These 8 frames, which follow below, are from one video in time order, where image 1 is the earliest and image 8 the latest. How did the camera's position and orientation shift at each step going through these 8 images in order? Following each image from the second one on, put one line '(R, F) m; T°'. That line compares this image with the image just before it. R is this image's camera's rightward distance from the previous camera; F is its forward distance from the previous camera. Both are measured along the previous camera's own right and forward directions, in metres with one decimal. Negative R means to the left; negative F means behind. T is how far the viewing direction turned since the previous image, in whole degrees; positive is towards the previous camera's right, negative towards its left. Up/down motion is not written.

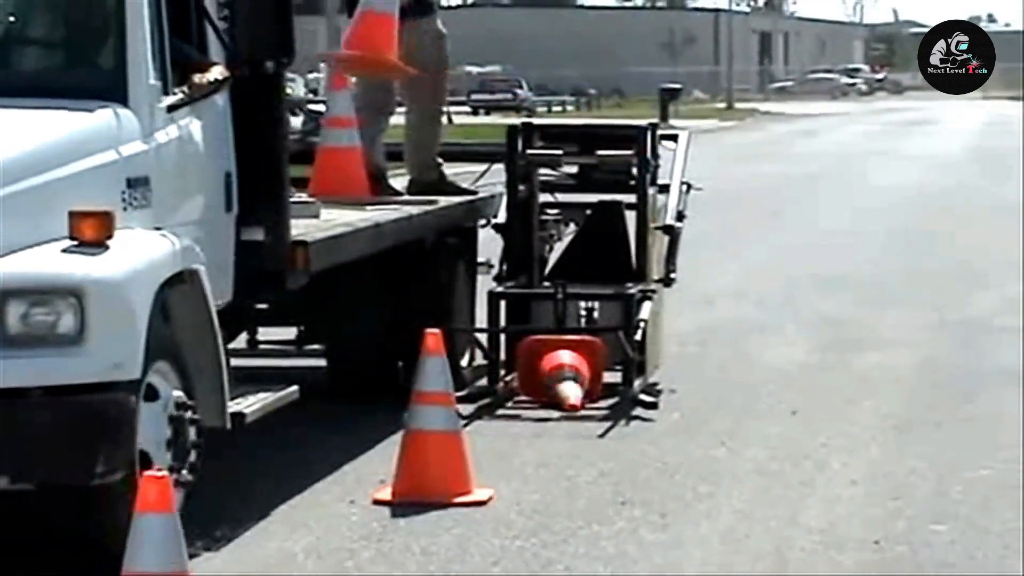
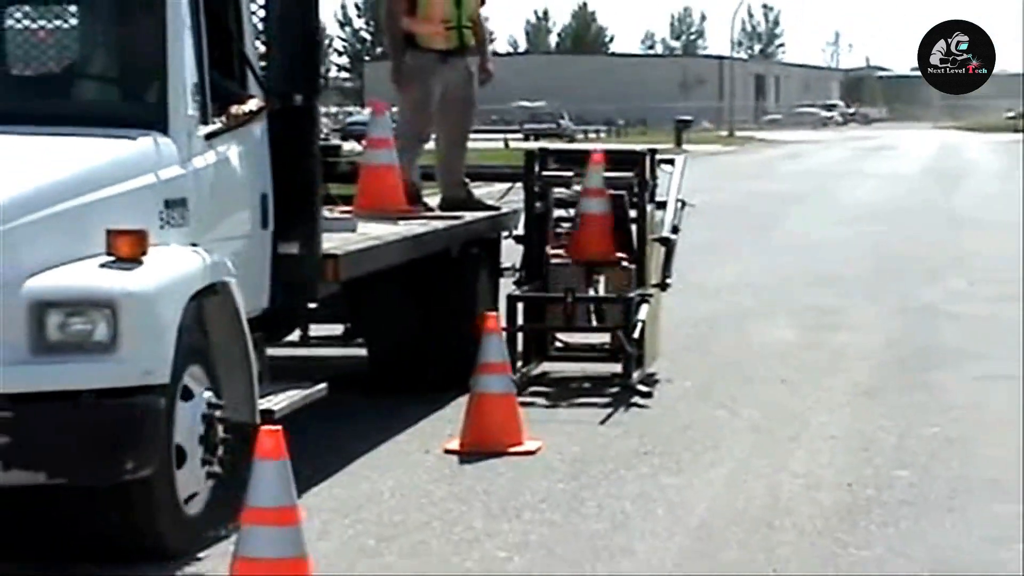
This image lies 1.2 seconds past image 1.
(+0.1, -0.5) m; -1°
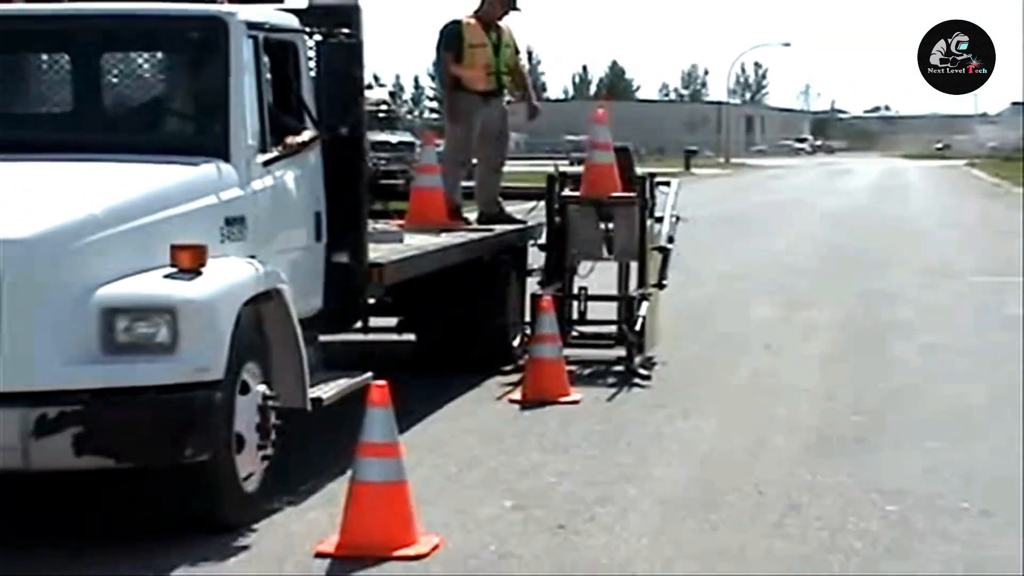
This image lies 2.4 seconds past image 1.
(0.0, -1.0) m; 0°
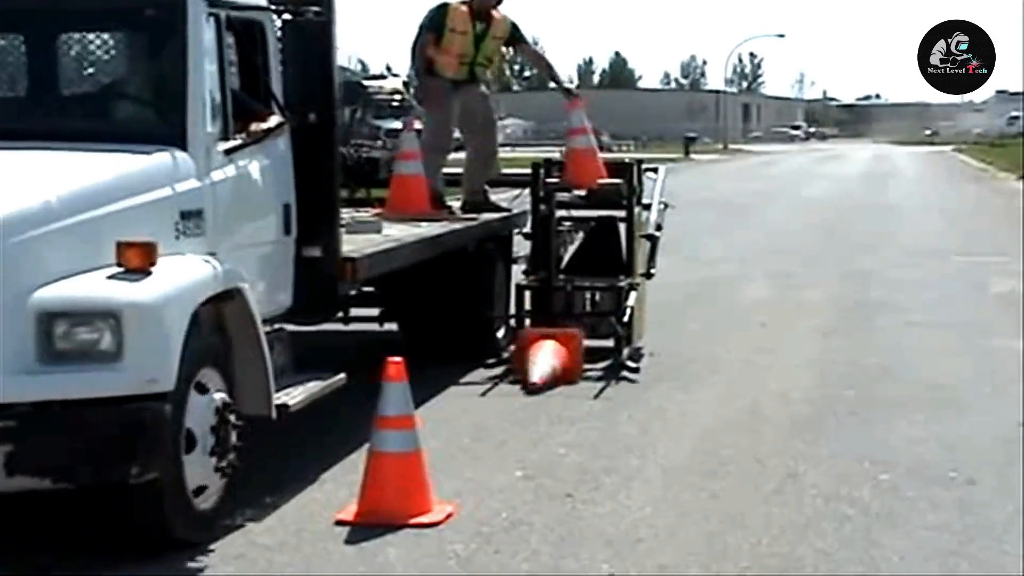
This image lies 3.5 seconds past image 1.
(0.0, +0.5) m; 0°
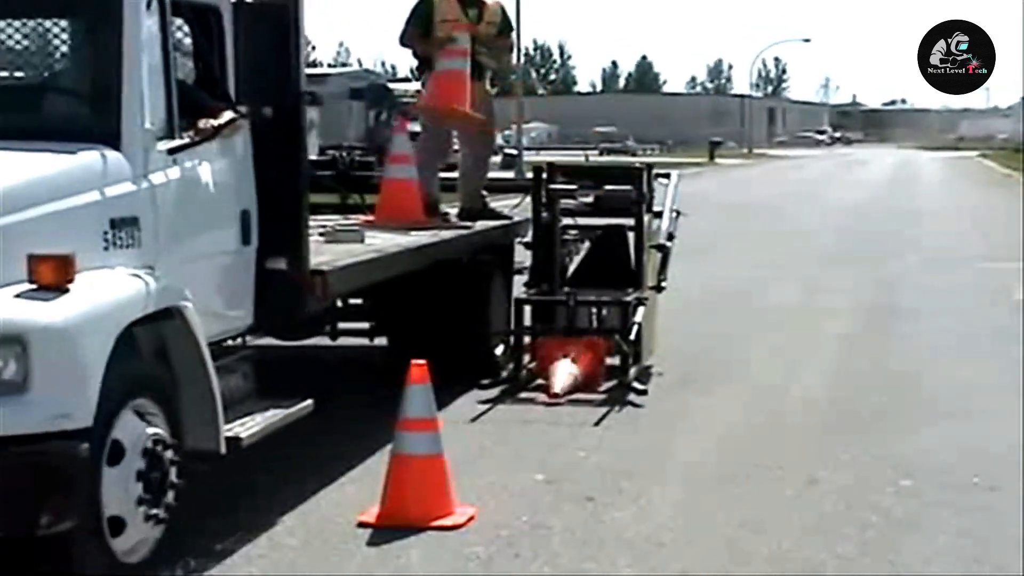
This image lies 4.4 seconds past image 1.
(+0.1, +0.8) m; -1°
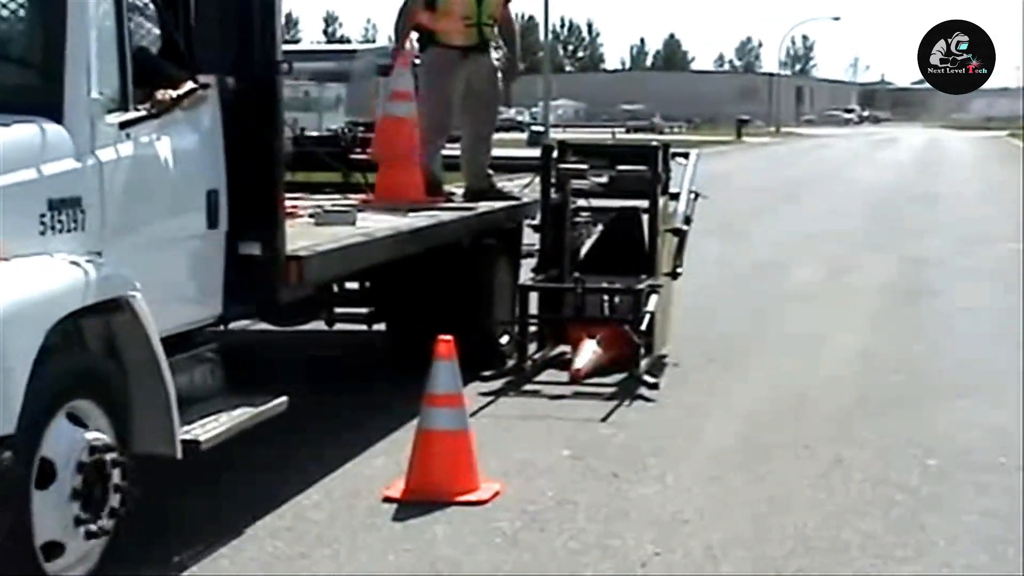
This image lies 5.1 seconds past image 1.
(+0.1, +0.6) m; -1°
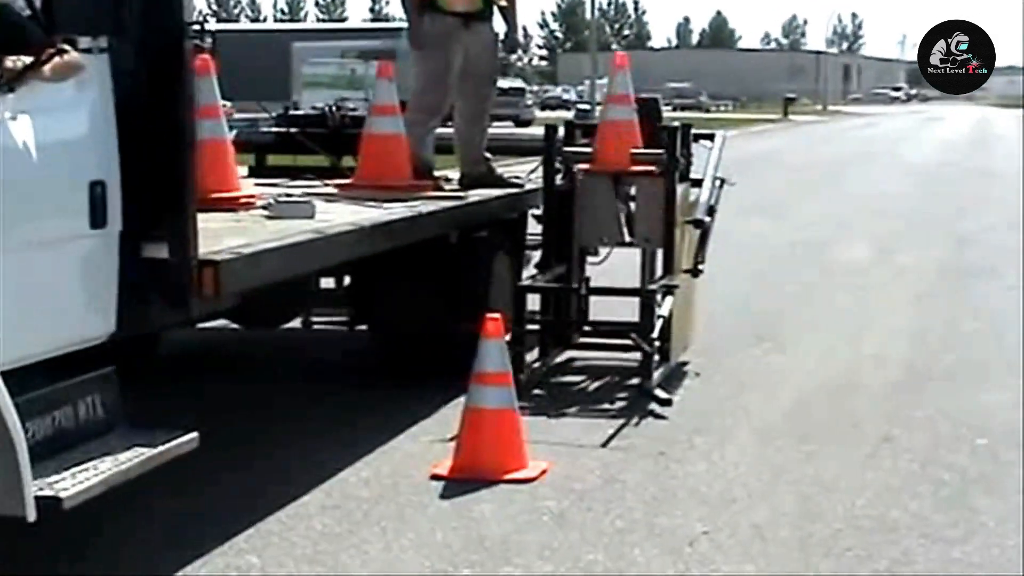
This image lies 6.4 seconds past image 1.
(+0.2, +1.3) m; -1°
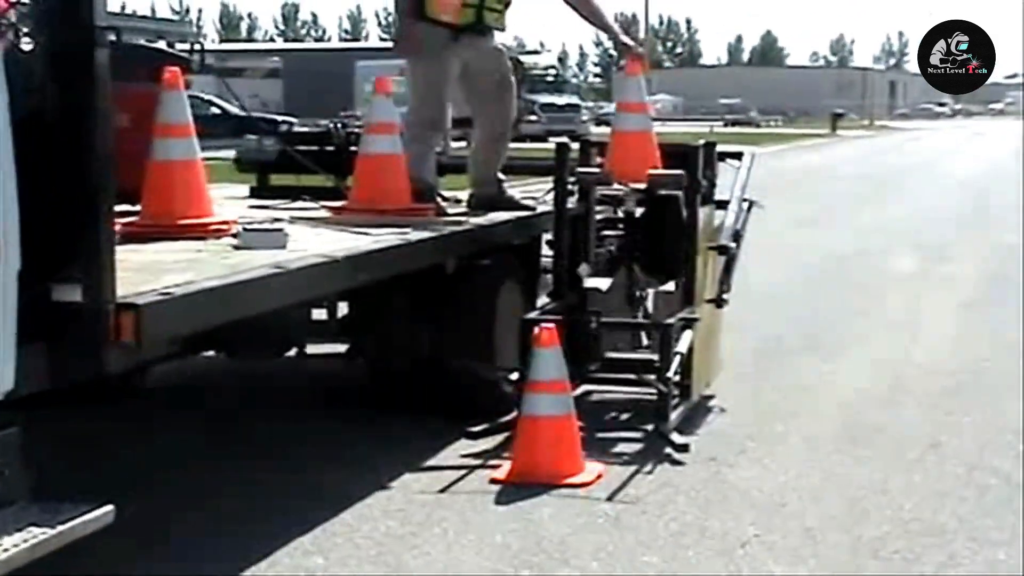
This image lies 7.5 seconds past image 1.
(+0.2, +0.7) m; -1°
